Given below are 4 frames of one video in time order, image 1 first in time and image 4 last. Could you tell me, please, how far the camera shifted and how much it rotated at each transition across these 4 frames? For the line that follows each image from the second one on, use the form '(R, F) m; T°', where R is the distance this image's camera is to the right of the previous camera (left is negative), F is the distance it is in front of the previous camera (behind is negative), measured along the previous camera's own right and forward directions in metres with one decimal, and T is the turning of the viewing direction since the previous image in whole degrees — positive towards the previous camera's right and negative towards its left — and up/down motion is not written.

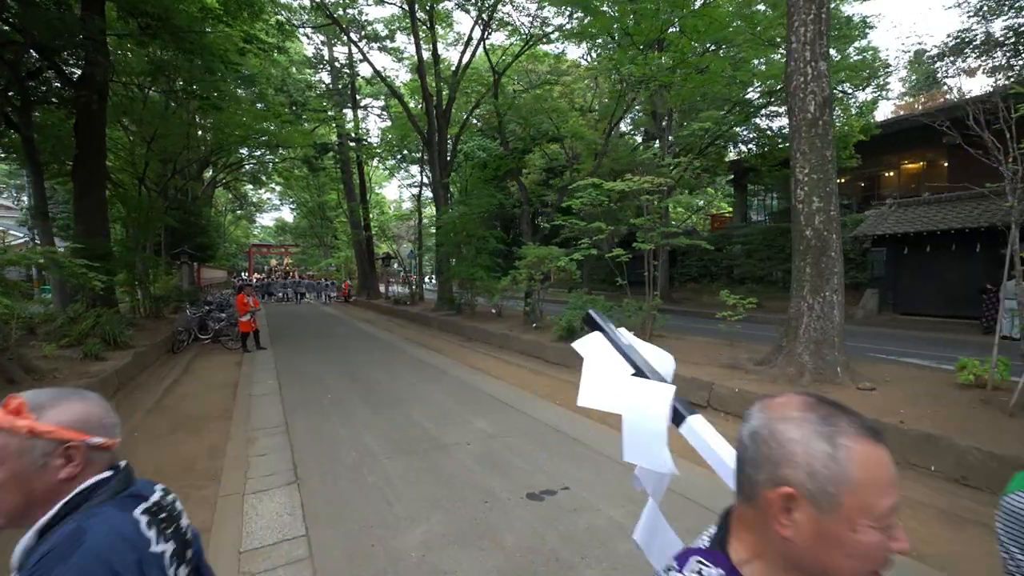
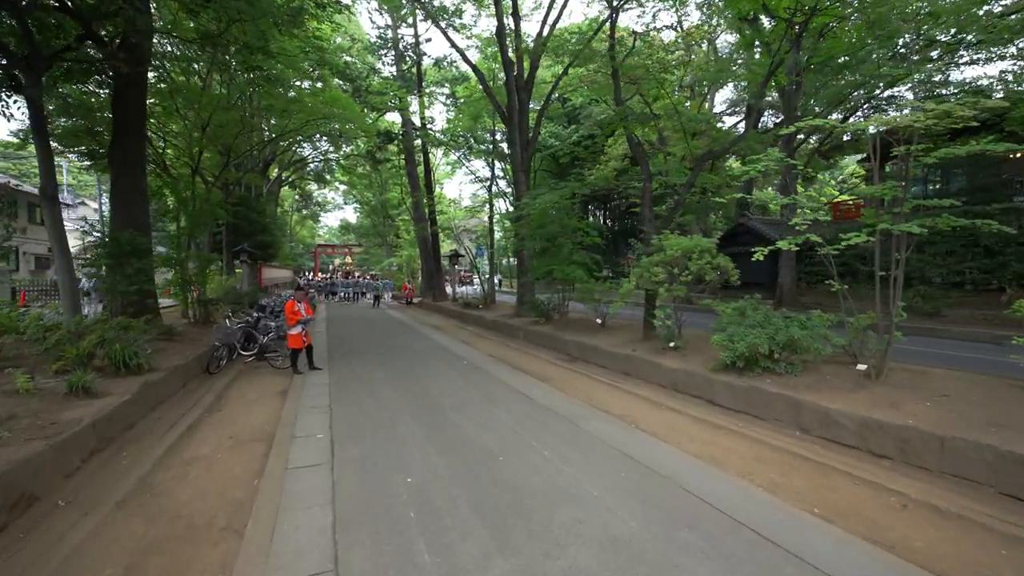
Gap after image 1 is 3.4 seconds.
(-1.3, +2.9) m; -7°
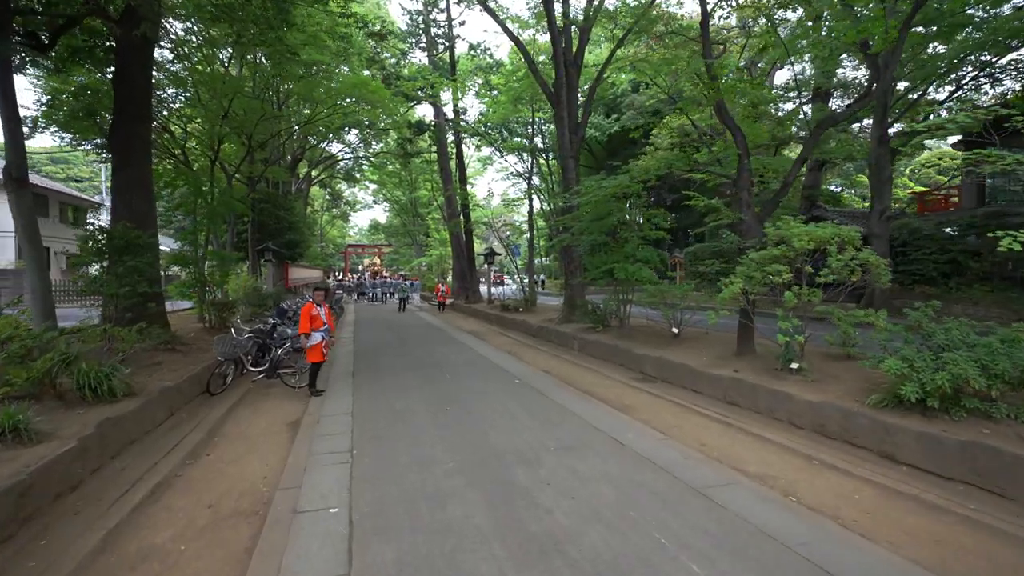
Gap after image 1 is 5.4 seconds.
(-0.6, +1.8) m; -3°
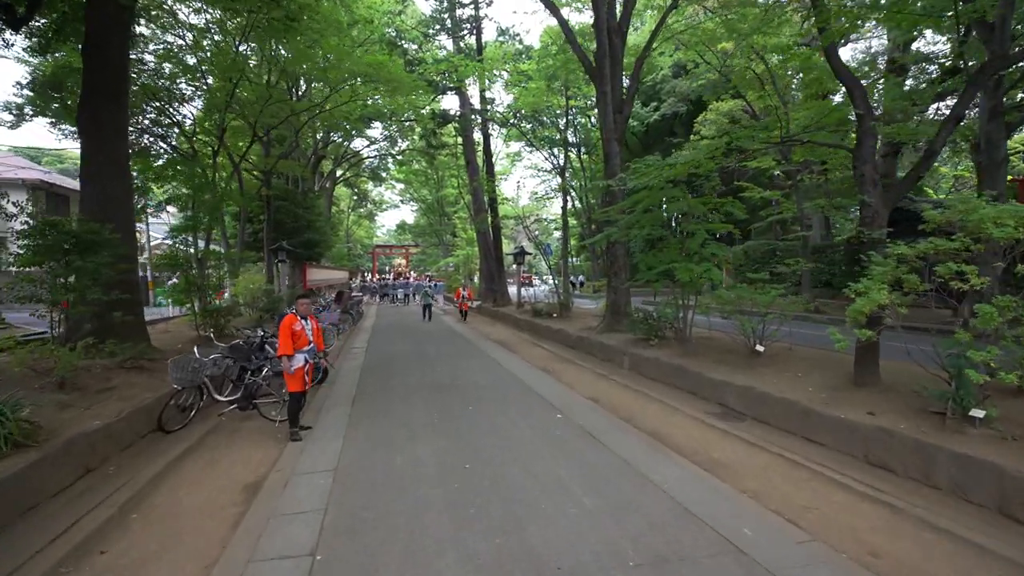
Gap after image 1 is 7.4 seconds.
(-0.2, +1.8) m; -3°
